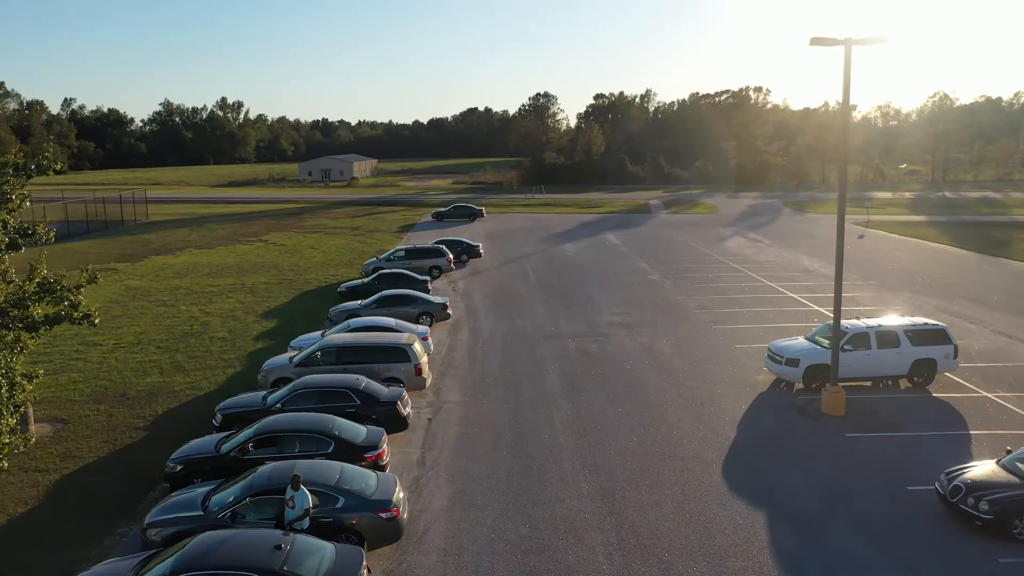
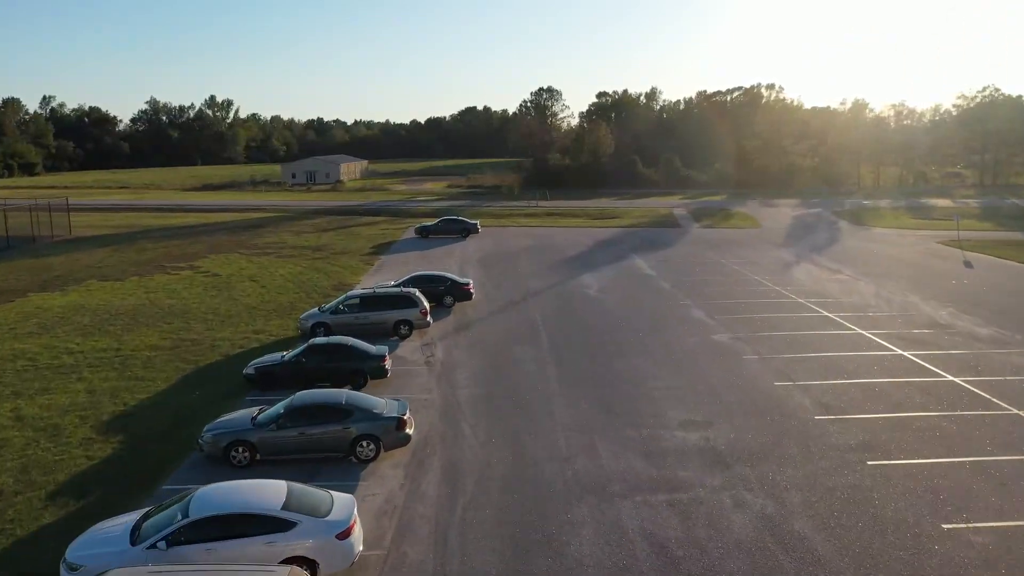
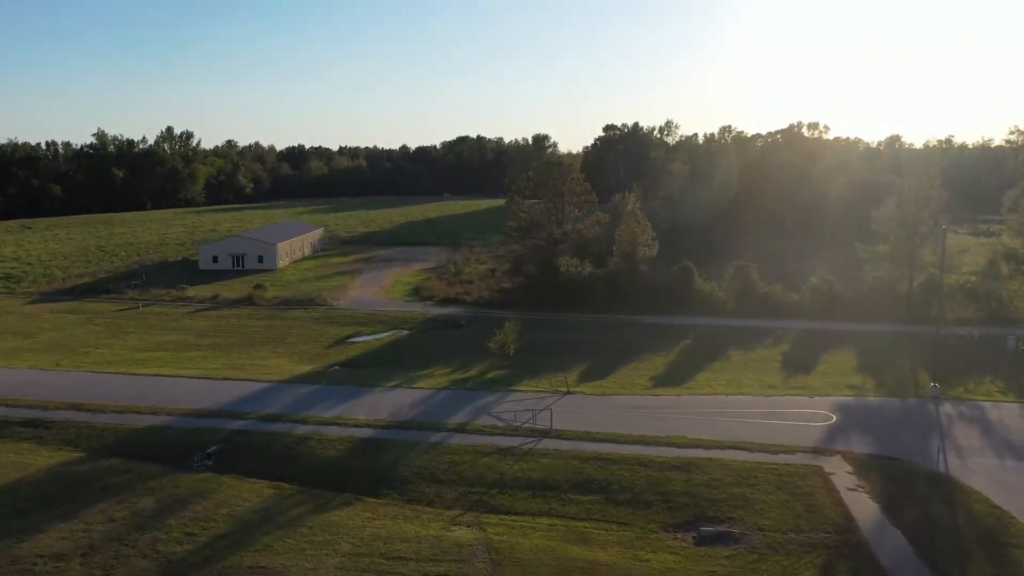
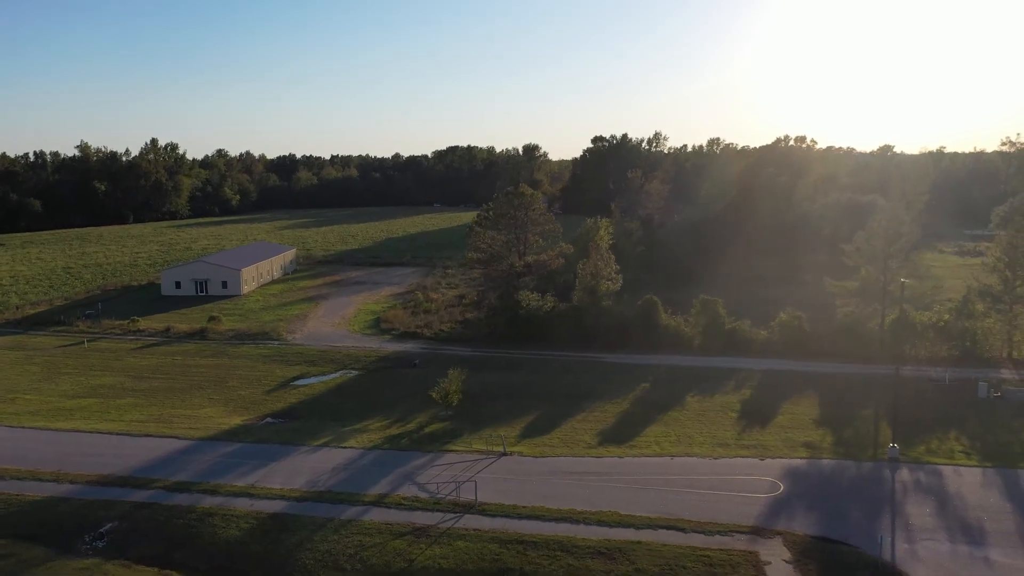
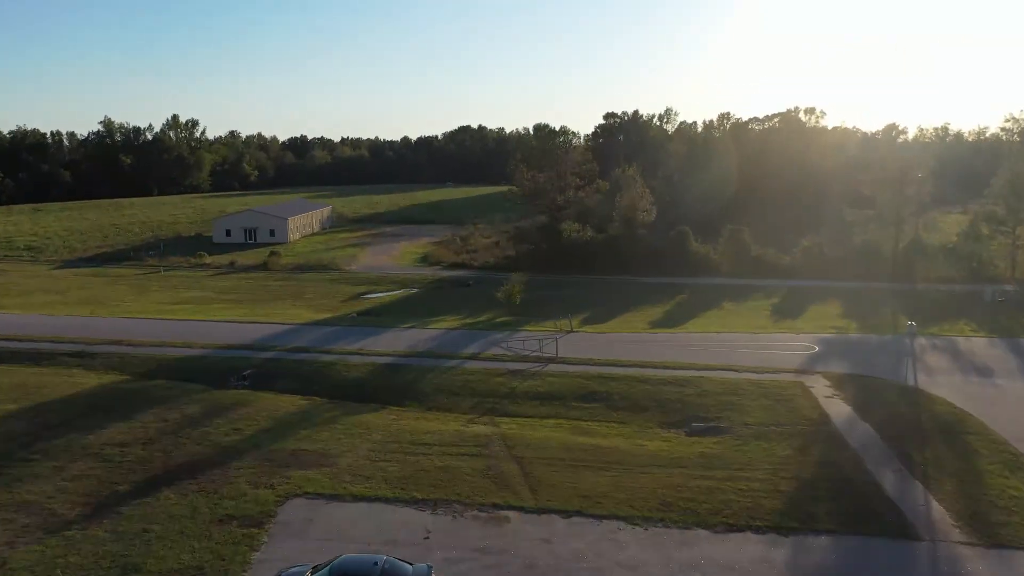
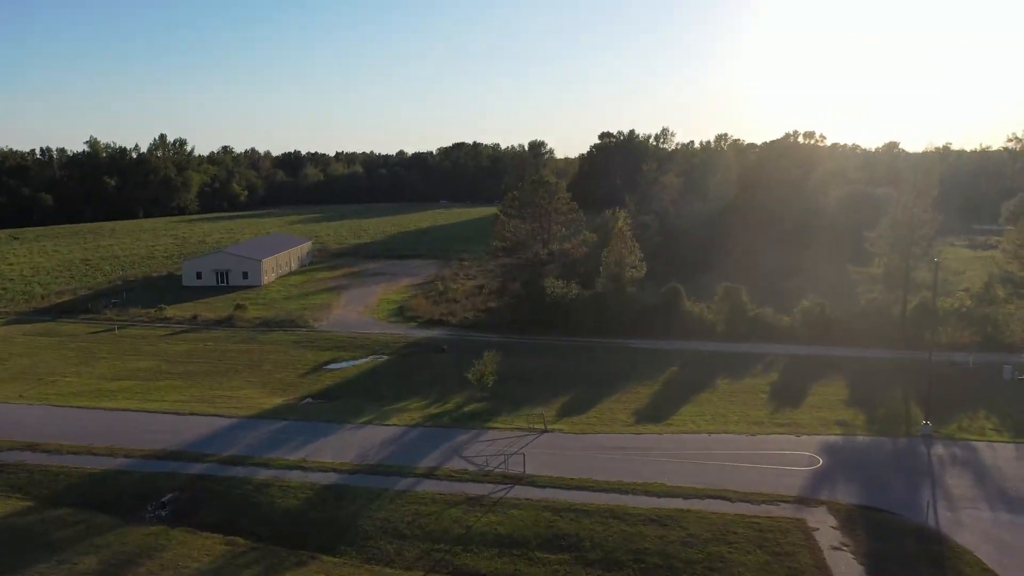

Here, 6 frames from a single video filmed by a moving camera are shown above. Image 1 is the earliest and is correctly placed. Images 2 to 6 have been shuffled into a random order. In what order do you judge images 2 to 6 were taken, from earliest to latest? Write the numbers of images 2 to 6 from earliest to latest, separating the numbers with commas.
2, 5, 3, 6, 4
